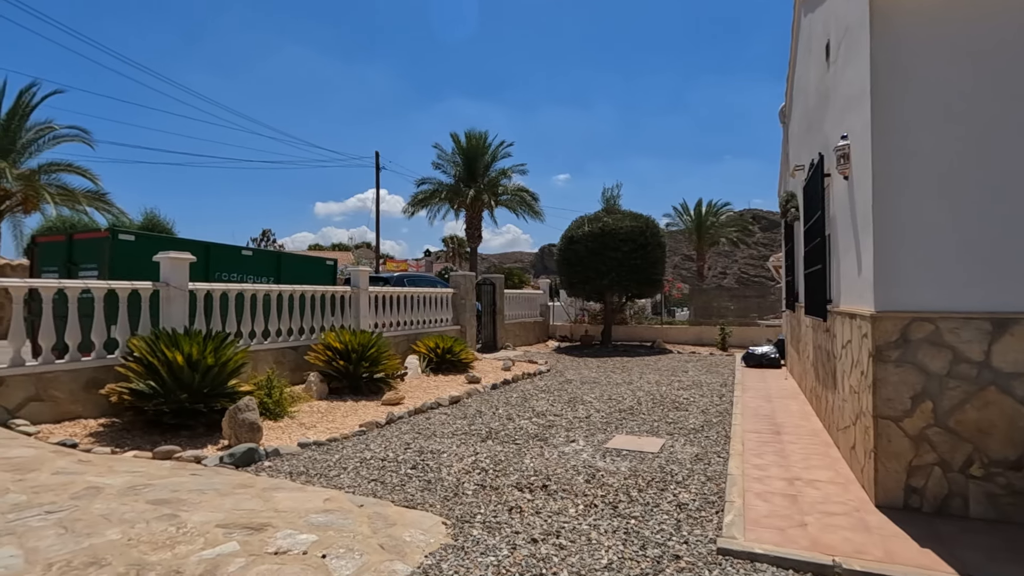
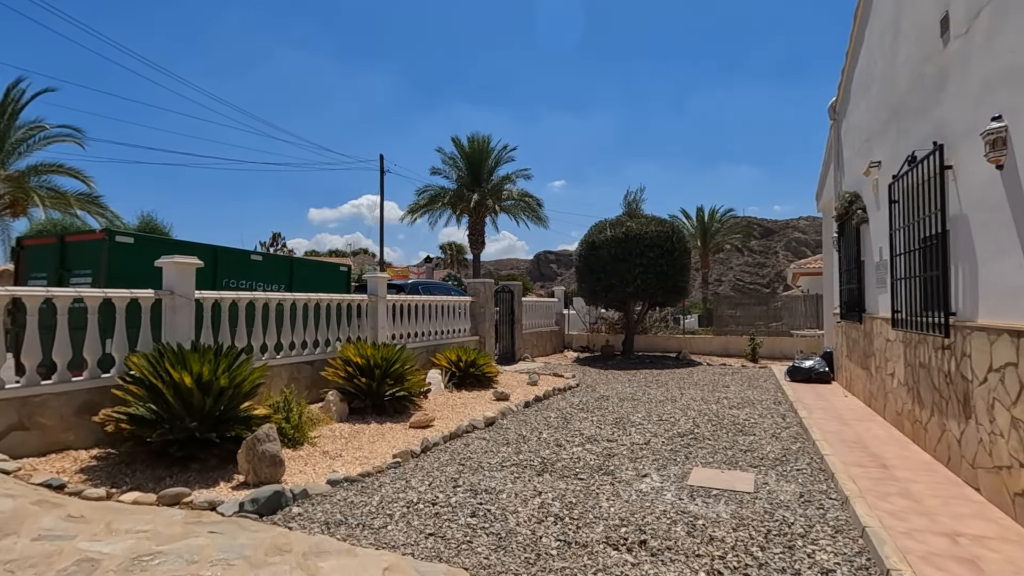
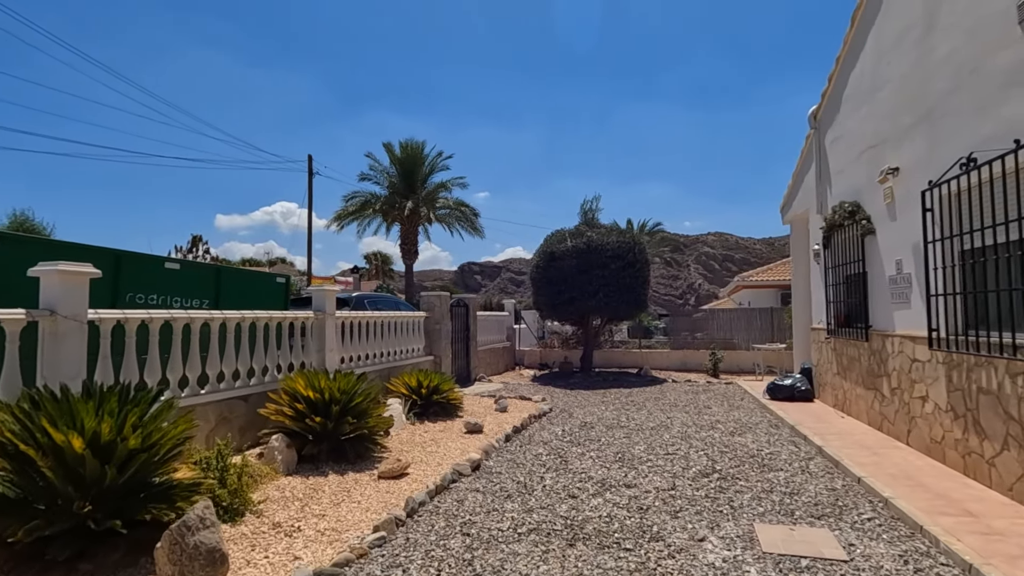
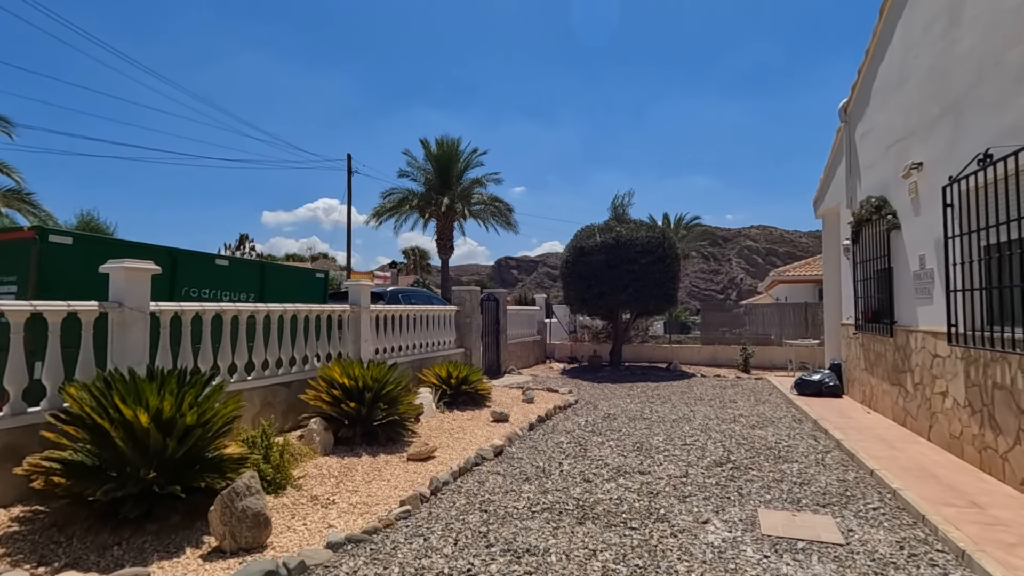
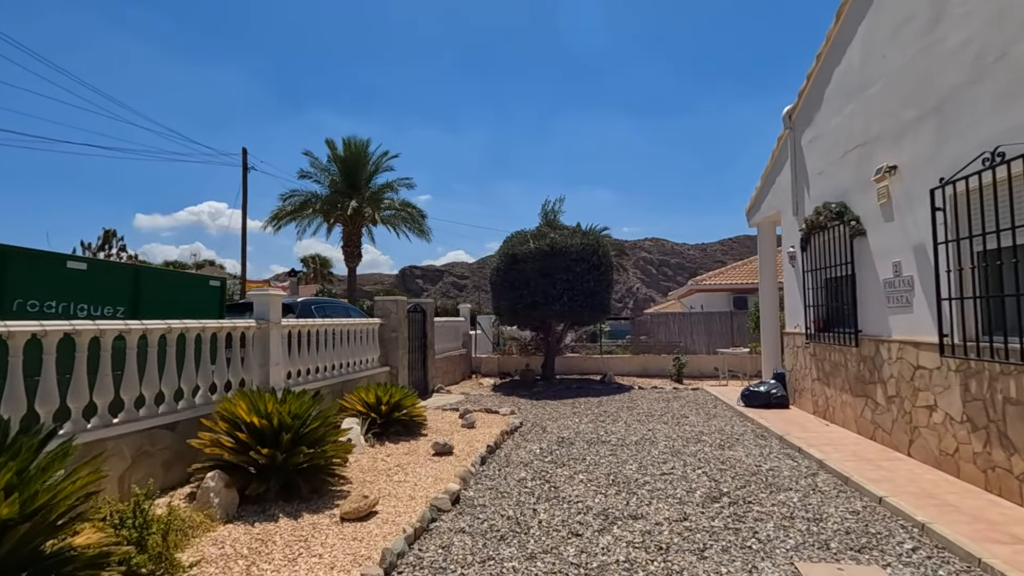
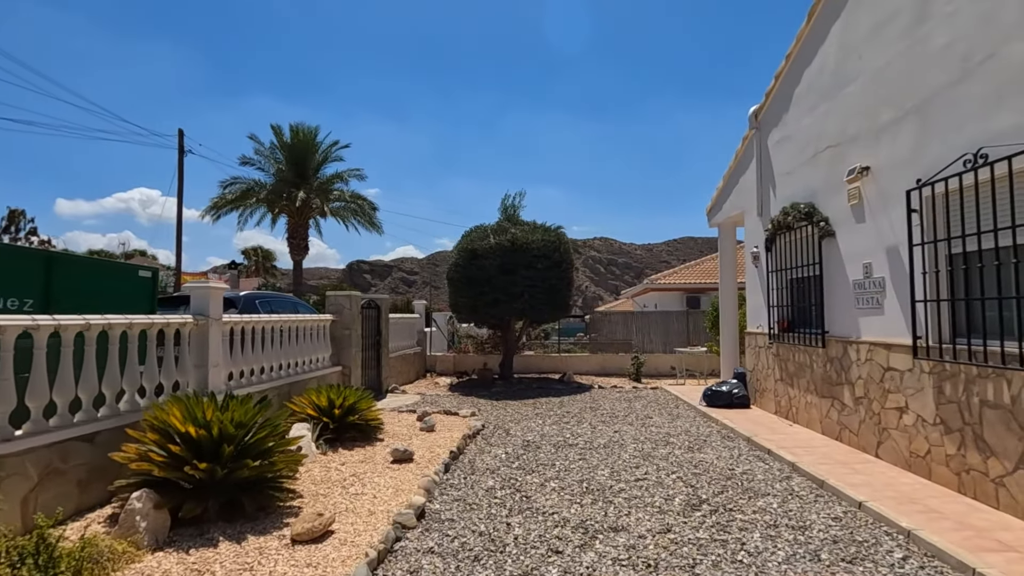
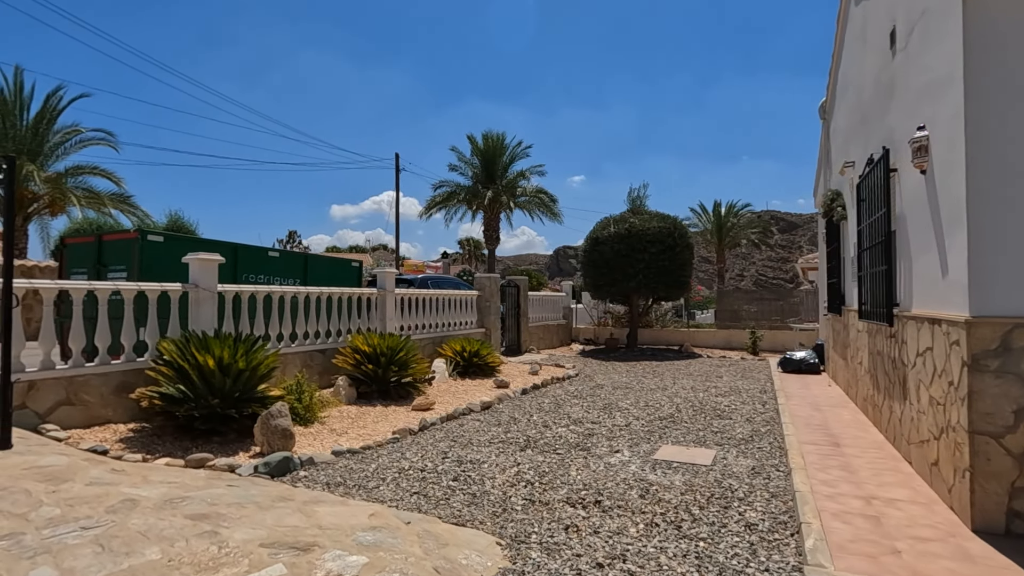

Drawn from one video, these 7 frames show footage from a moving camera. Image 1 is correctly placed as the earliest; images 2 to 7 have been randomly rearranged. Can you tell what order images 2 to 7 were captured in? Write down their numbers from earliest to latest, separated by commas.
7, 2, 4, 3, 5, 6
